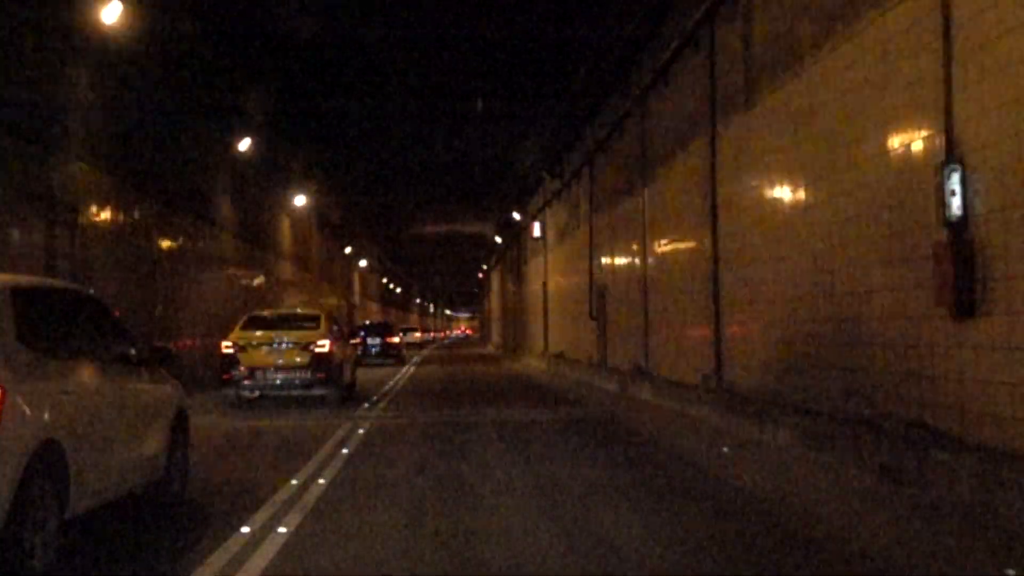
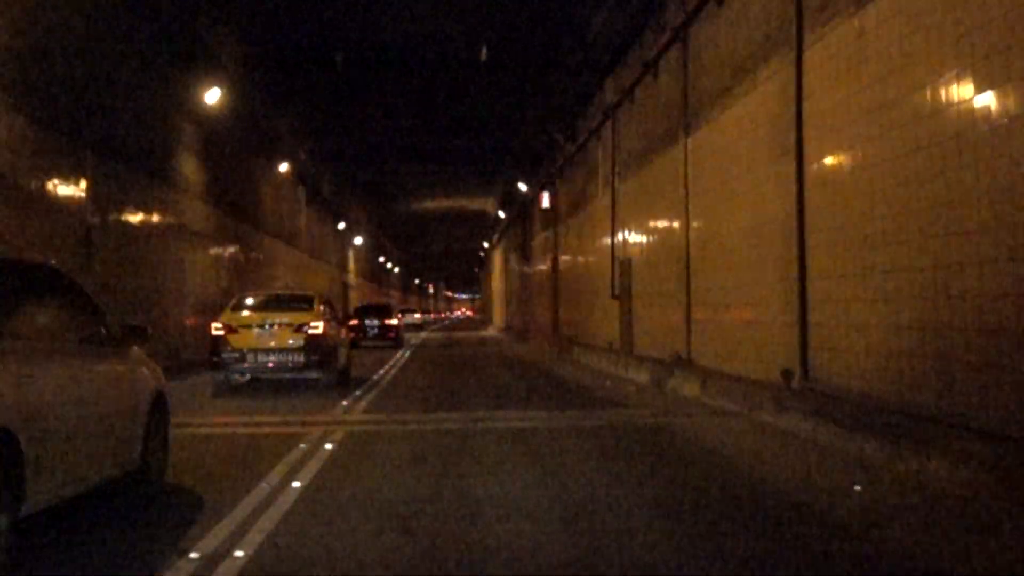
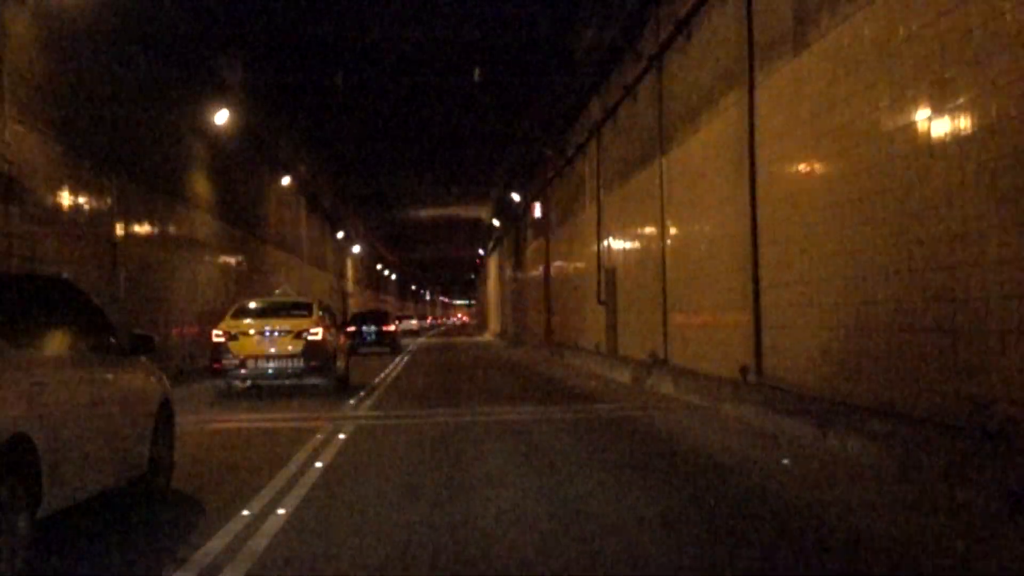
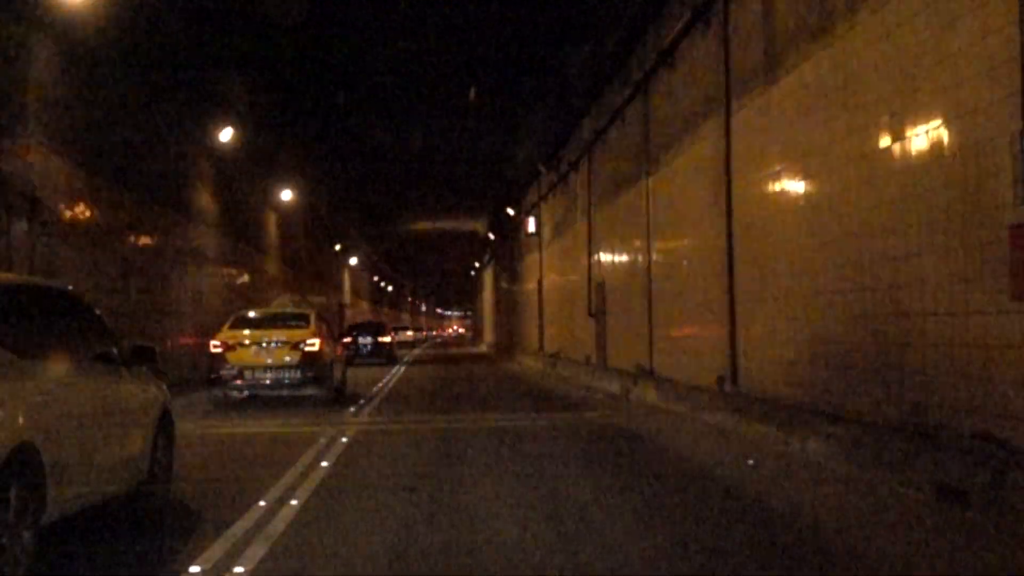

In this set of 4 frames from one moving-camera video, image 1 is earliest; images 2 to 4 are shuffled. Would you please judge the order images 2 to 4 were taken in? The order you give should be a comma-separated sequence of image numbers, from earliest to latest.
4, 3, 2
